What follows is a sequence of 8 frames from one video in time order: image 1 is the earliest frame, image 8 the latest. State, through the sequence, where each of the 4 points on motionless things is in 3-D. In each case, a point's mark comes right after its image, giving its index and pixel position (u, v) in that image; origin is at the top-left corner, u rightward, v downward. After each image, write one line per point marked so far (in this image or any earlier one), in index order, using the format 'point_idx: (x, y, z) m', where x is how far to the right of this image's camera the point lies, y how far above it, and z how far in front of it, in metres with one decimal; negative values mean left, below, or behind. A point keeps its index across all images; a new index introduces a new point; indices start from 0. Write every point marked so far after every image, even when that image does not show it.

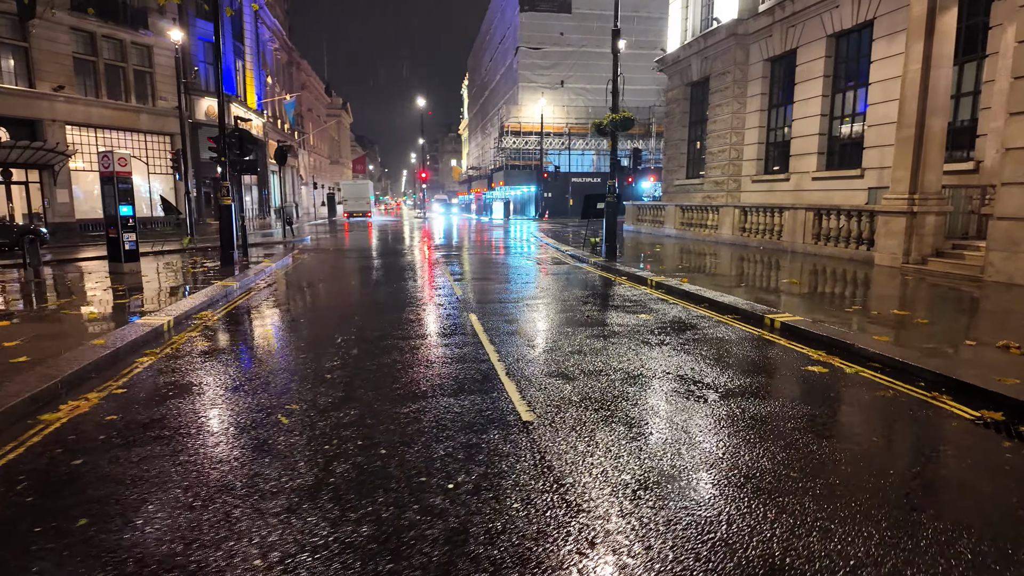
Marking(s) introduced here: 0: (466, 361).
0: (-0.5, -0.7, +5.8) m
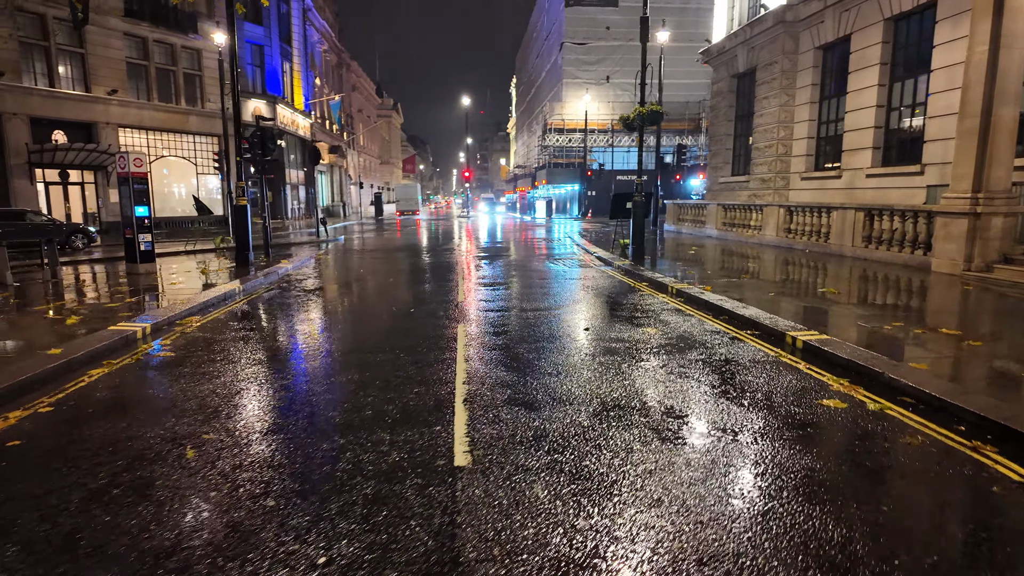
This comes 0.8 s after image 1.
0: (-0.7, -0.8, +5.2) m
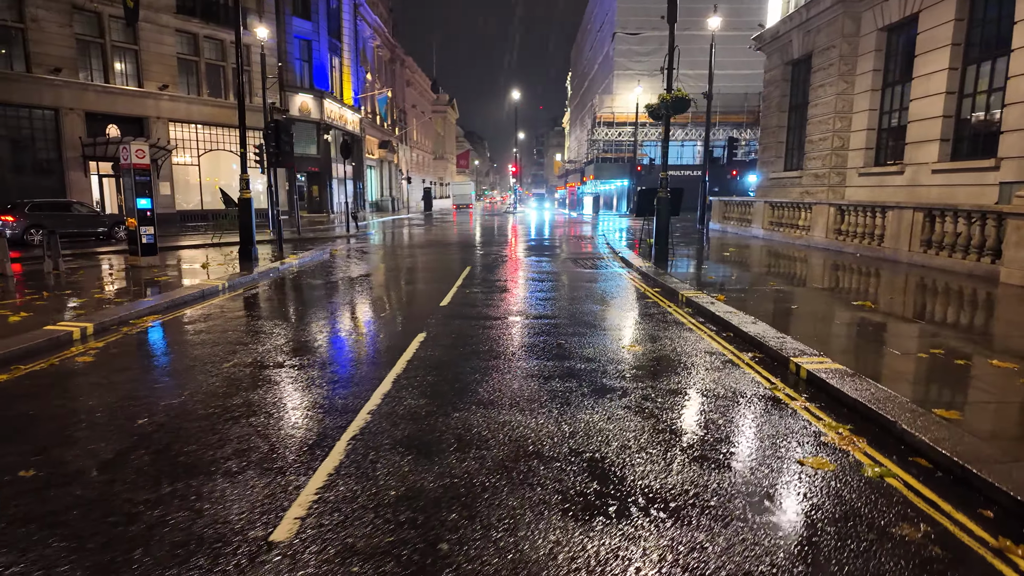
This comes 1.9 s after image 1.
0: (-1.3, -0.9, +4.5) m
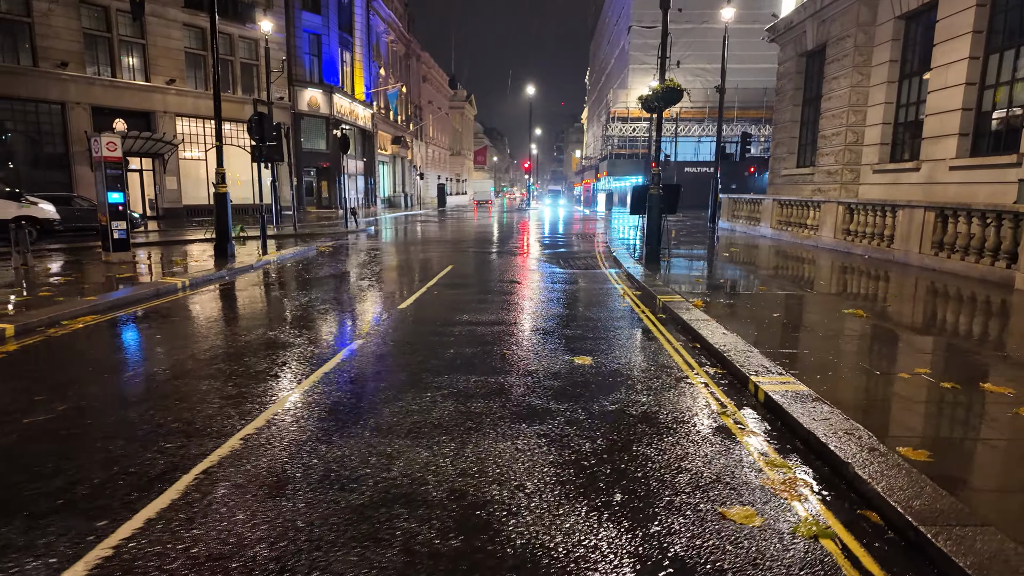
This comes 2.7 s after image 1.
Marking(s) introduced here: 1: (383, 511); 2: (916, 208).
0: (-2.0, -0.9, +3.9) m
1: (-0.6, -1.1, +2.9) m
2: (+8.2, +1.6, +12.1) m
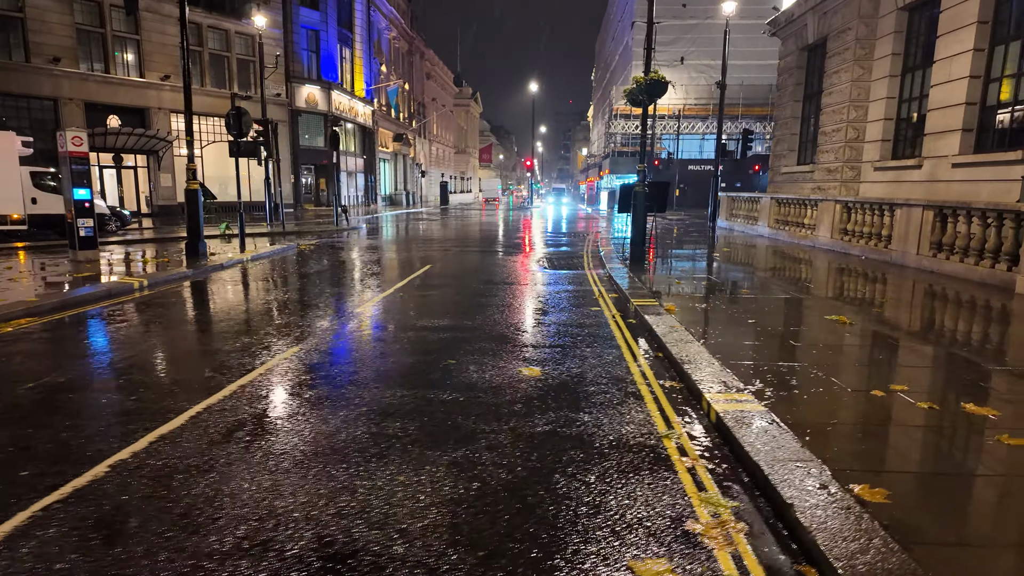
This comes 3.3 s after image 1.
0: (-2.5, -1.0, +3.5) m
1: (-1.1, -1.1, +2.4) m
2: (+7.8, +1.6, +11.5) m
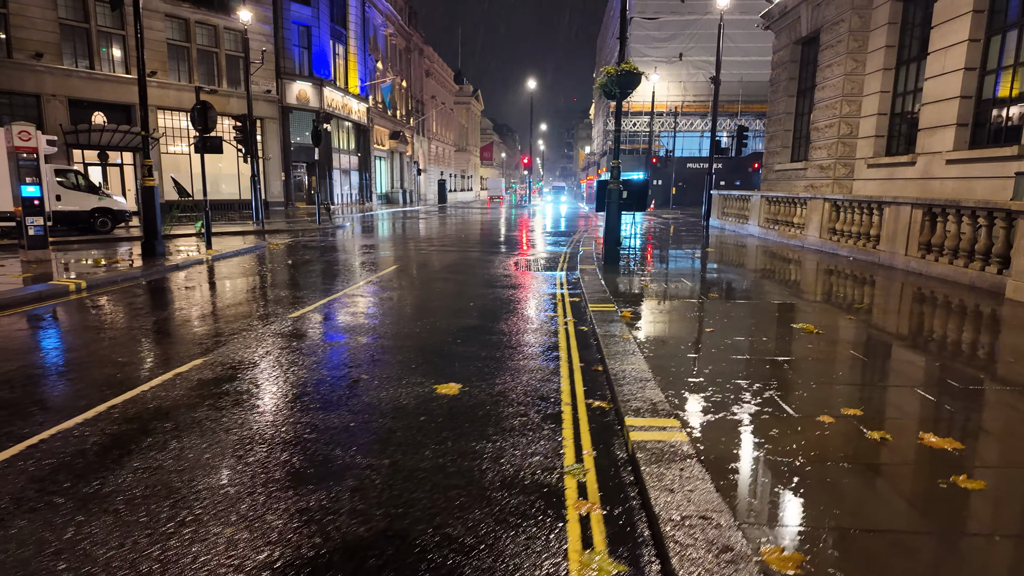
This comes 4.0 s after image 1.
0: (-3.1, -1.0, +3.0) m
1: (-1.8, -1.2, +1.9) m
2: (+7.2, +1.5, +10.9) m
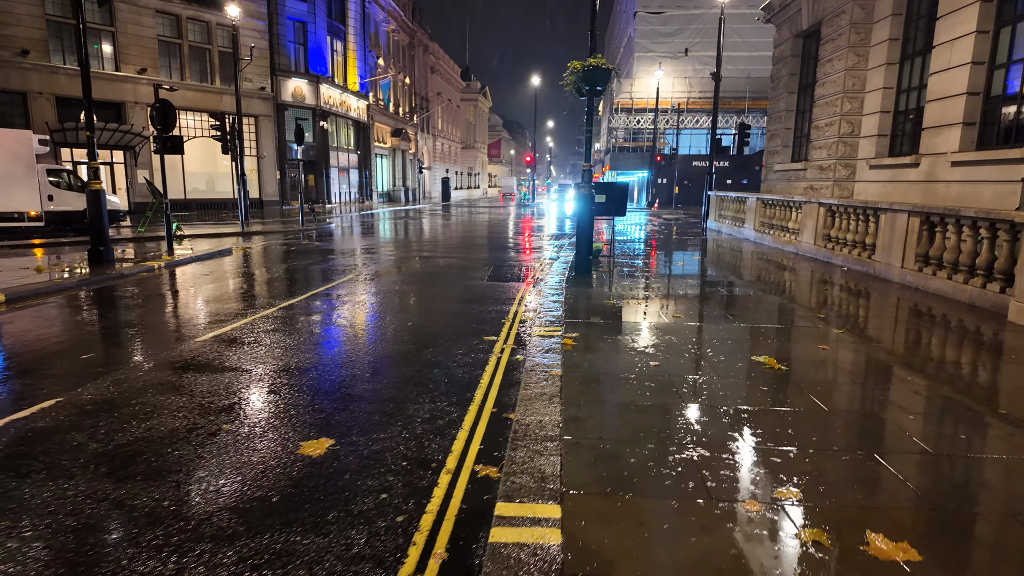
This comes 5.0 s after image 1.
0: (-3.9, -1.2, +2.3) m
1: (-2.6, -1.4, +1.2) m
2: (+6.5, +1.3, +10.0) m
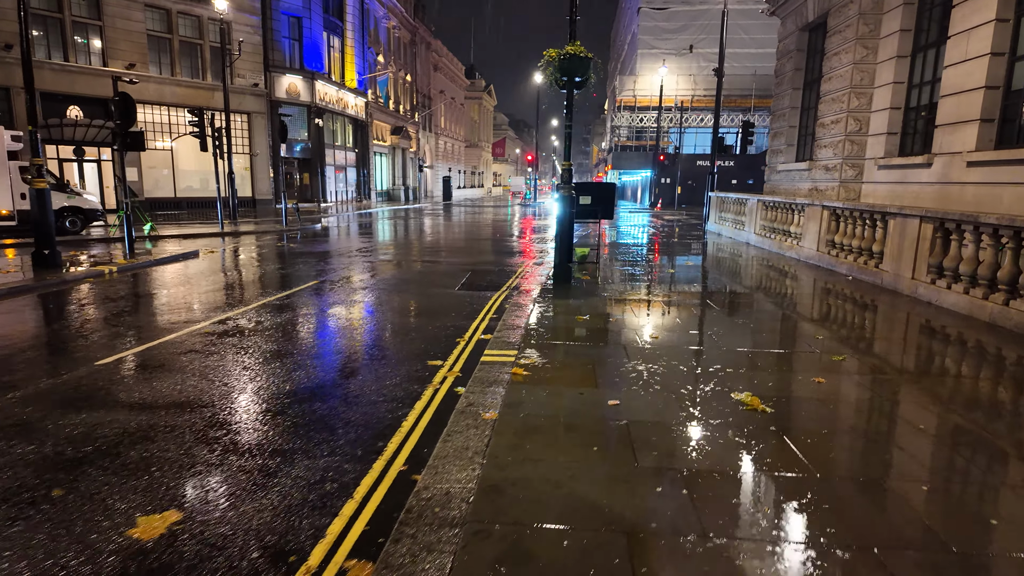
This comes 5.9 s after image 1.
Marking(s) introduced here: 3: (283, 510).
0: (-4.4, -1.4, +1.5) m
1: (-3.1, -1.6, +0.4) m
2: (+6.1, +1.1, +9.1) m
3: (-1.3, -1.2, +3.1) m
